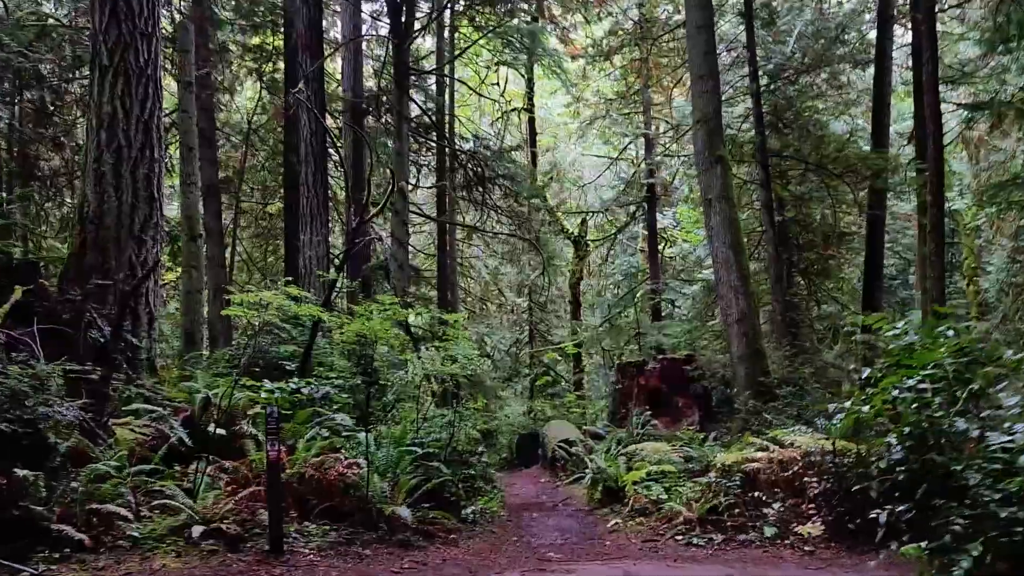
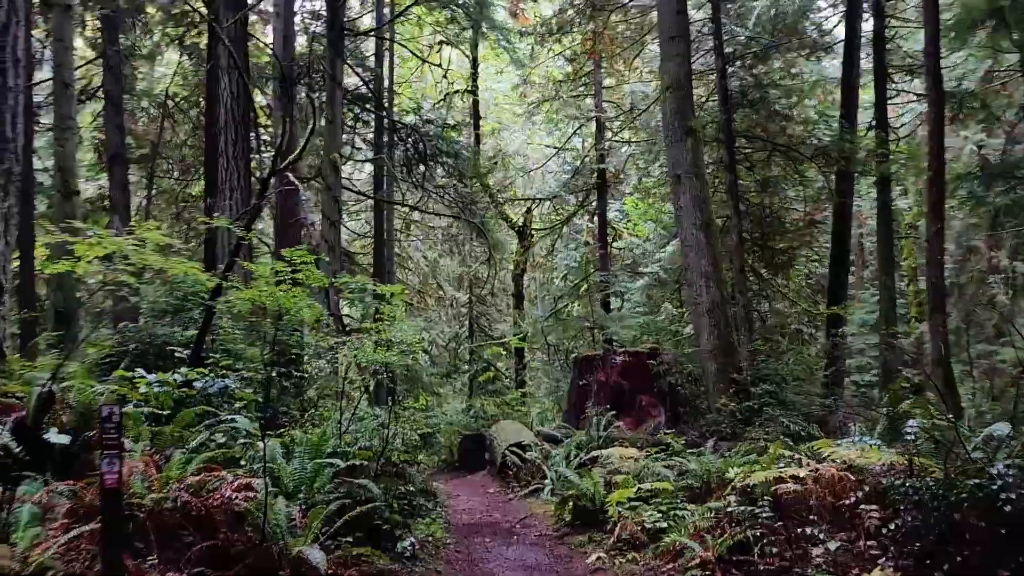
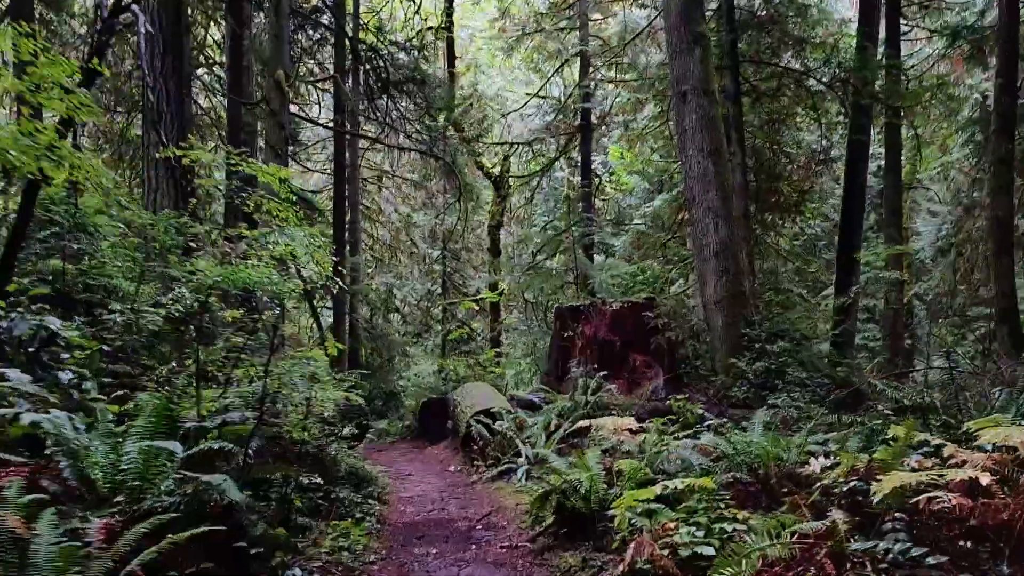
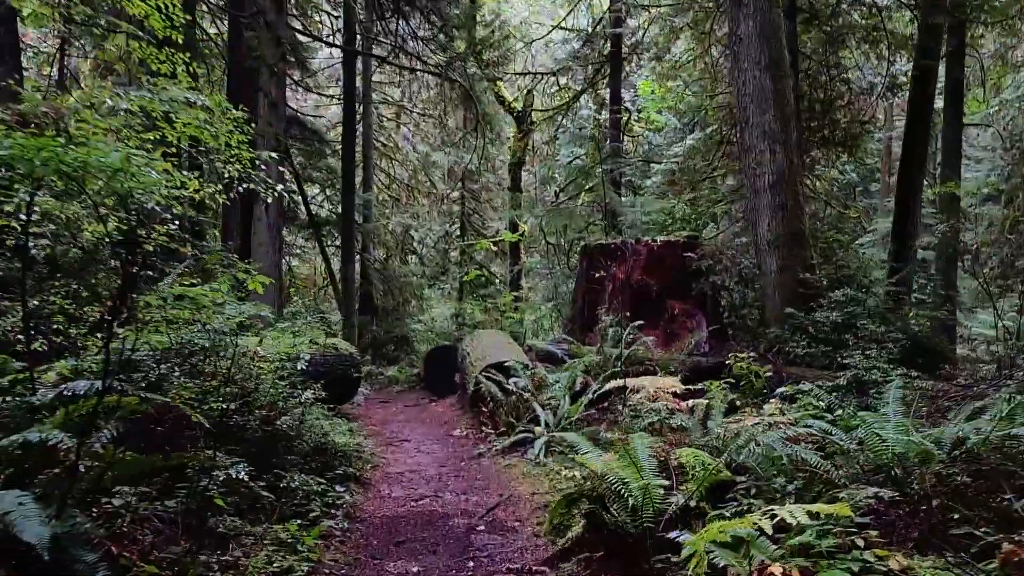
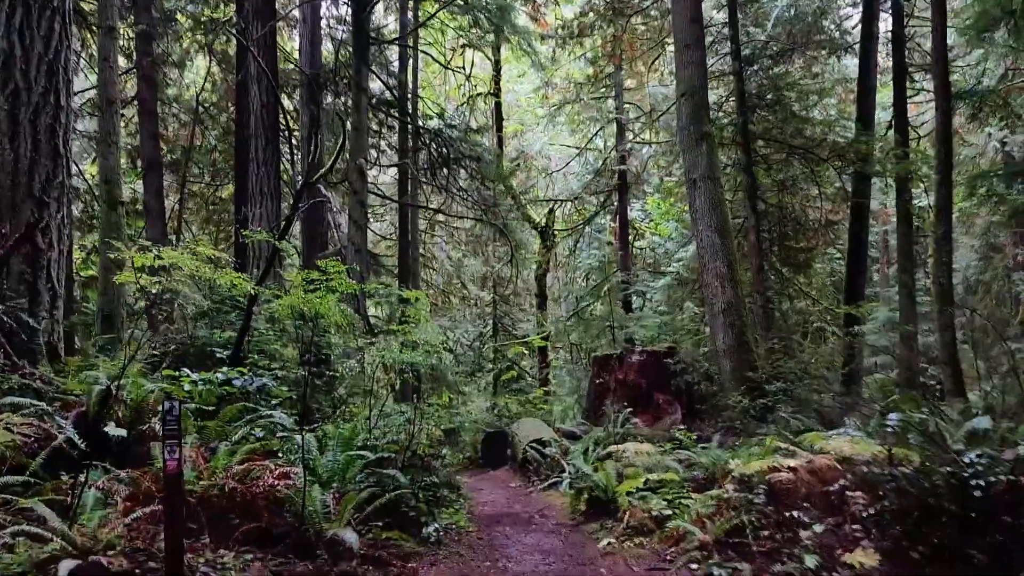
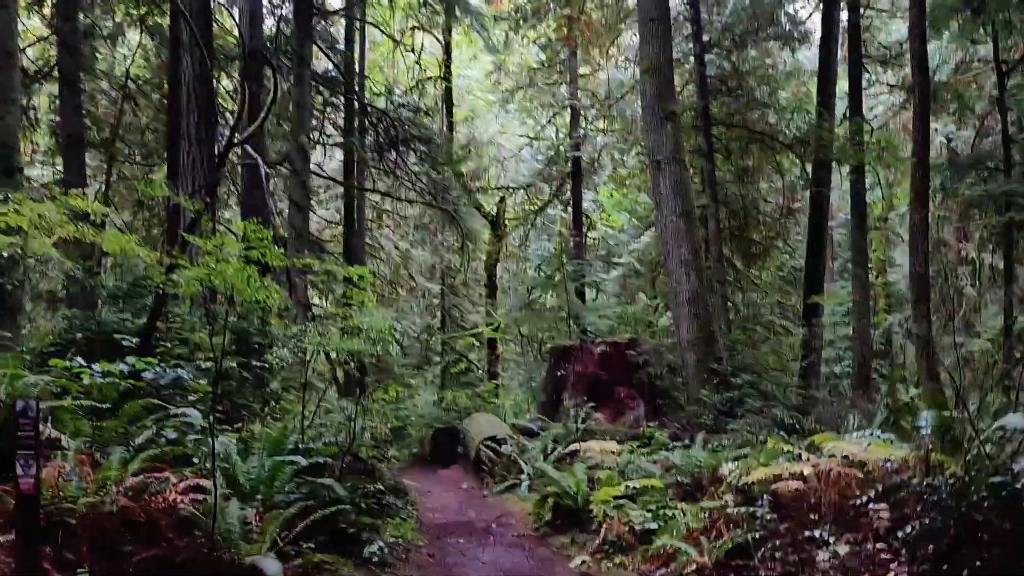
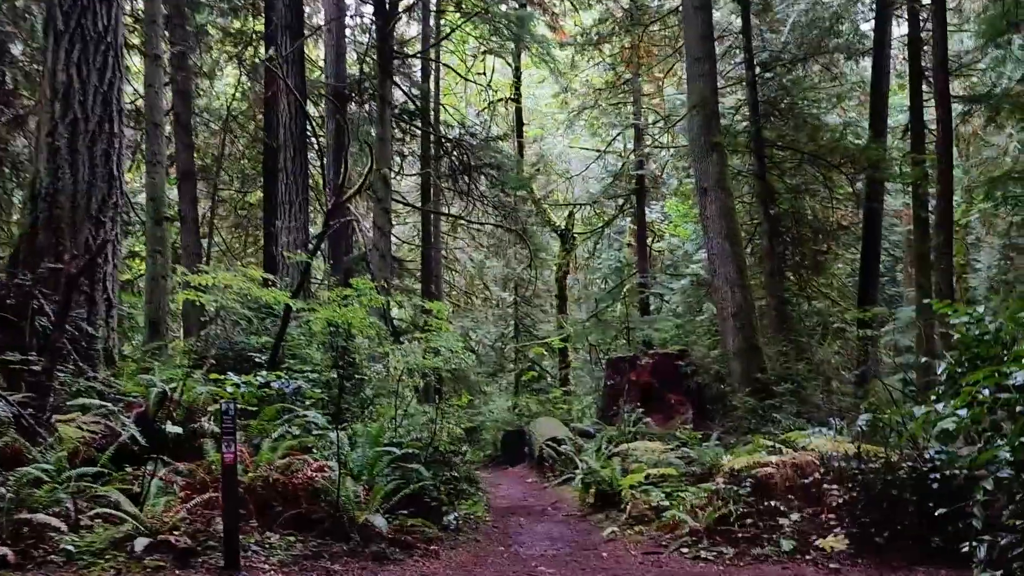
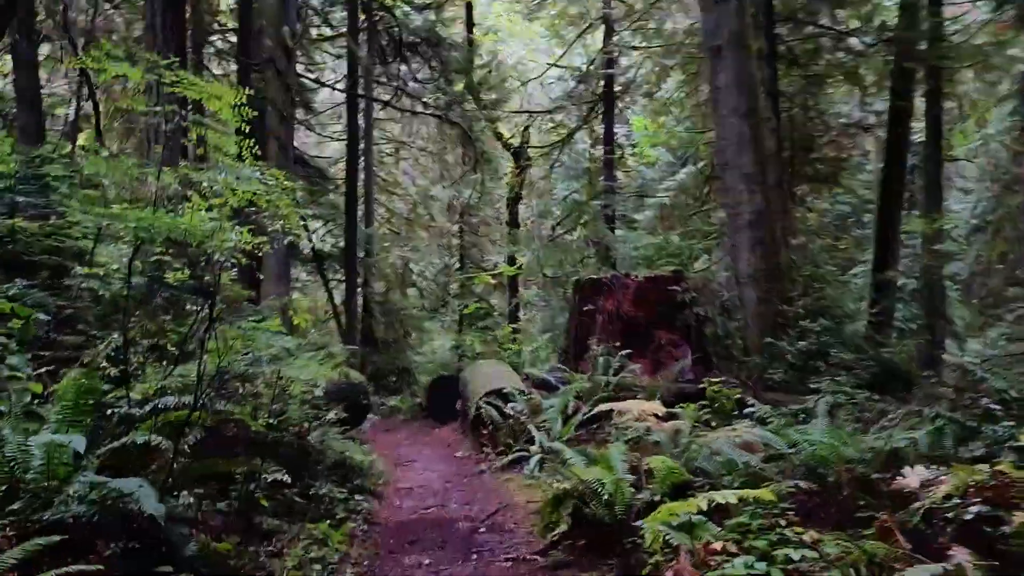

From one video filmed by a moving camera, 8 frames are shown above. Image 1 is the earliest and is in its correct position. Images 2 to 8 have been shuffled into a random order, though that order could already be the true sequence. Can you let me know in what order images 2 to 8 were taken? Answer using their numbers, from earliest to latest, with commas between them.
7, 5, 2, 6, 3, 8, 4
